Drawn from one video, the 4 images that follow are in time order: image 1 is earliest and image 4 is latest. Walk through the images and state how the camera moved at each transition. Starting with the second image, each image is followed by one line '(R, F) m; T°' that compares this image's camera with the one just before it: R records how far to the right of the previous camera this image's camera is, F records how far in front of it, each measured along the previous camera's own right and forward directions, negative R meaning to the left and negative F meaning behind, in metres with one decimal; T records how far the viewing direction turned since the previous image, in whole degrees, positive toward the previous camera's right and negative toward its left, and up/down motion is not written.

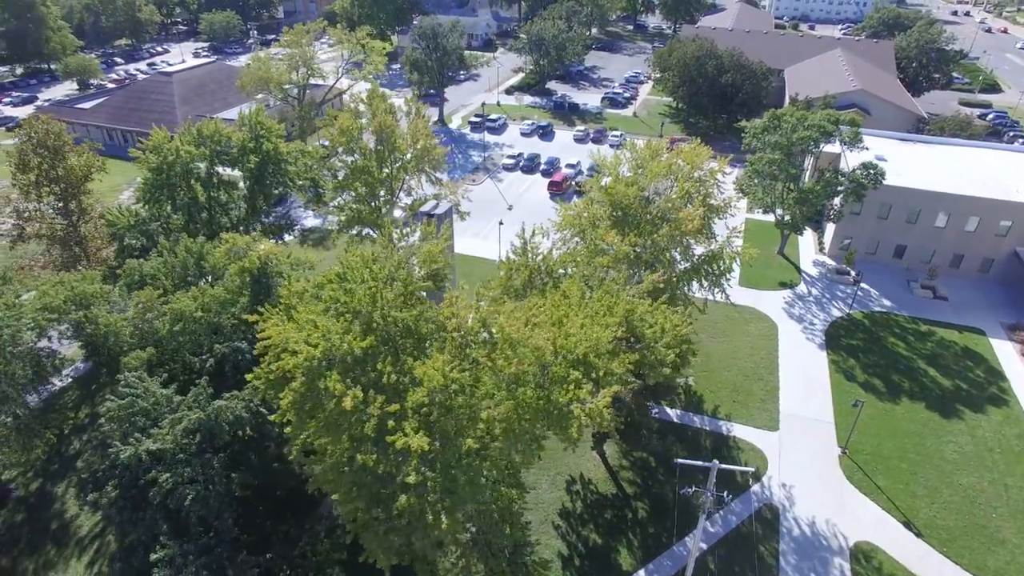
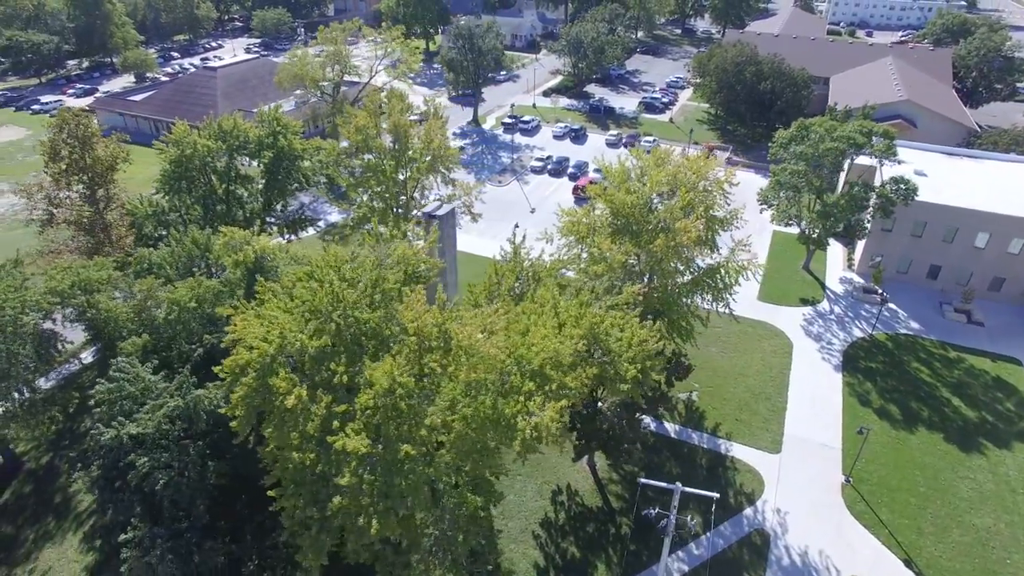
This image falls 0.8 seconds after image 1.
(+2.1, +0.3) m; -4°
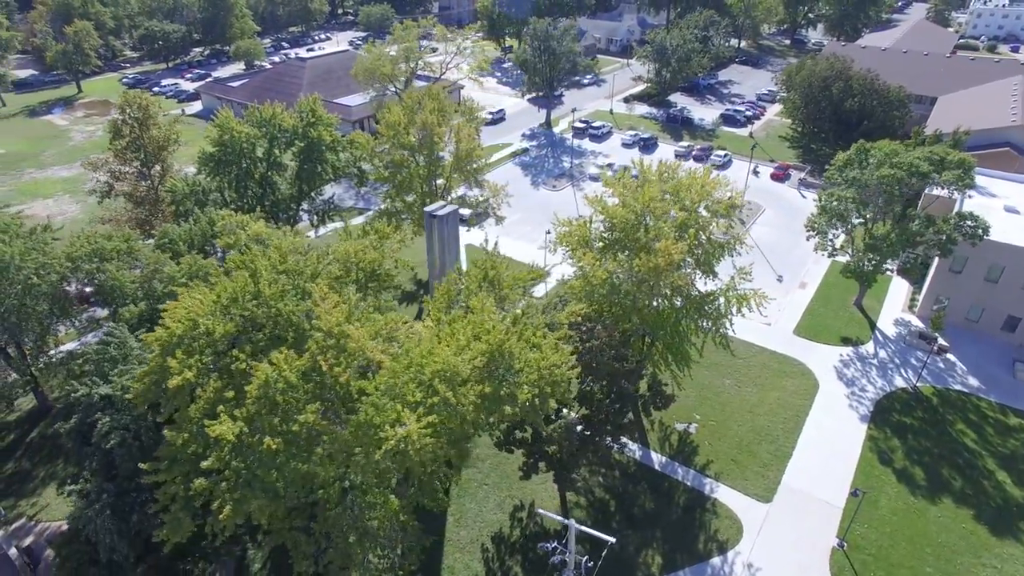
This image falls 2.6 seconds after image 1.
(+4.6, +0.8) m; -9°
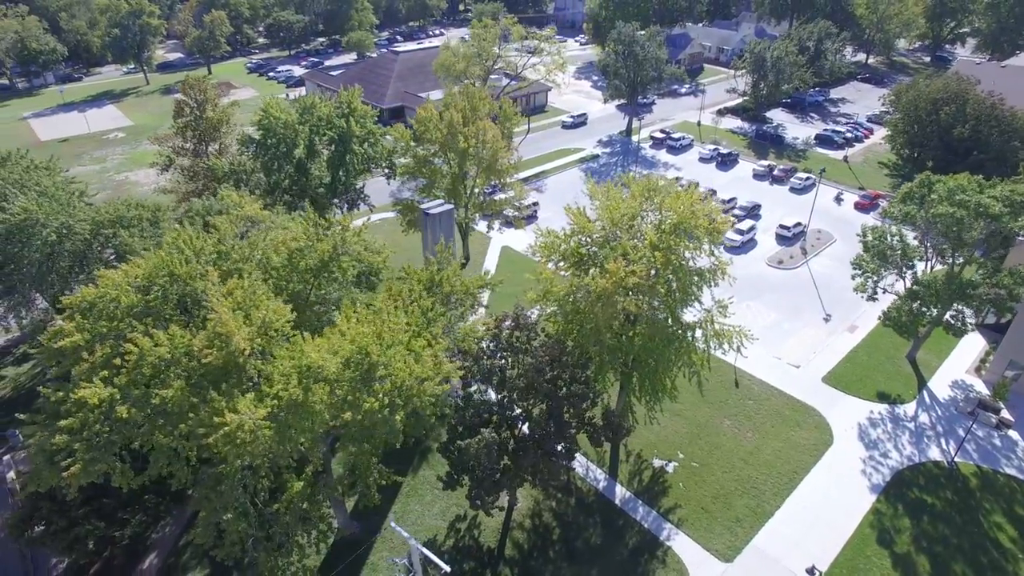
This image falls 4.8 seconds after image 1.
(+5.5, +1.2) m; -10°
